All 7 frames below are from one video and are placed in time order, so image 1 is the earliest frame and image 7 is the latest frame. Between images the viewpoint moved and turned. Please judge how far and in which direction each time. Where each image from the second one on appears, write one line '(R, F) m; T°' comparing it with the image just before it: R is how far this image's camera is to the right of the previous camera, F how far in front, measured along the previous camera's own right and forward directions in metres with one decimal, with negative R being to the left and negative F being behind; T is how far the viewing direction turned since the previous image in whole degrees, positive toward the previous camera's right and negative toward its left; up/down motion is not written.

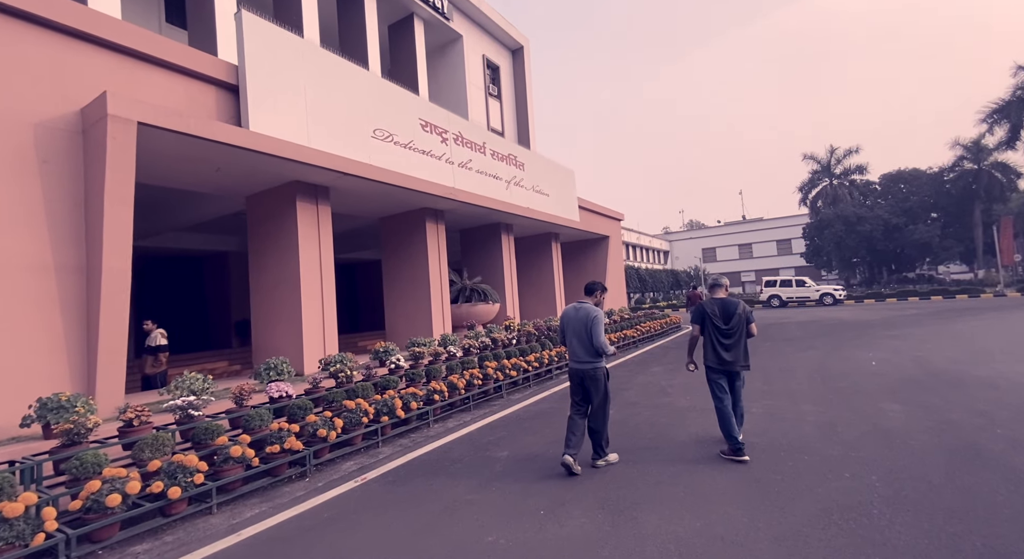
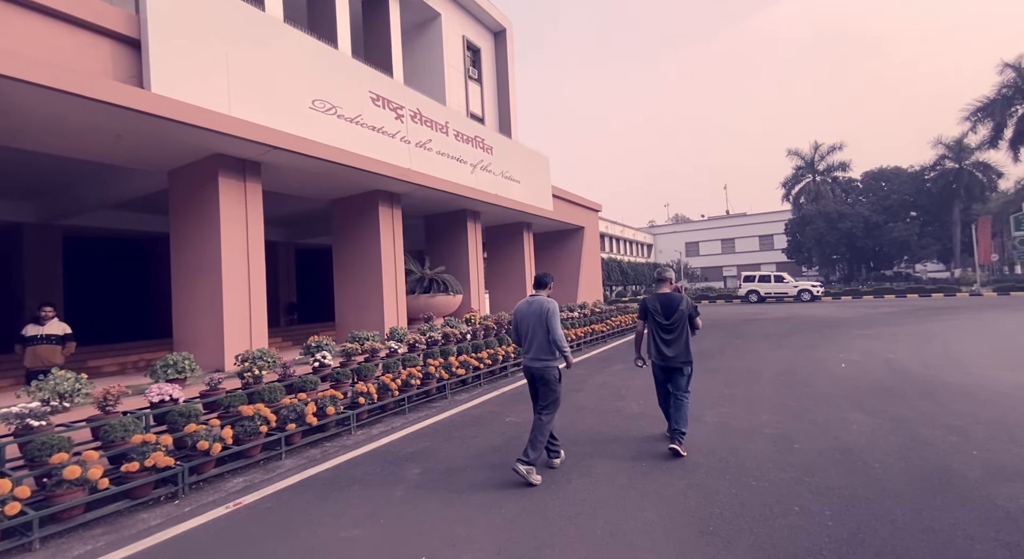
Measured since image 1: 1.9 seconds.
(+0.6, +0.7) m; +2°
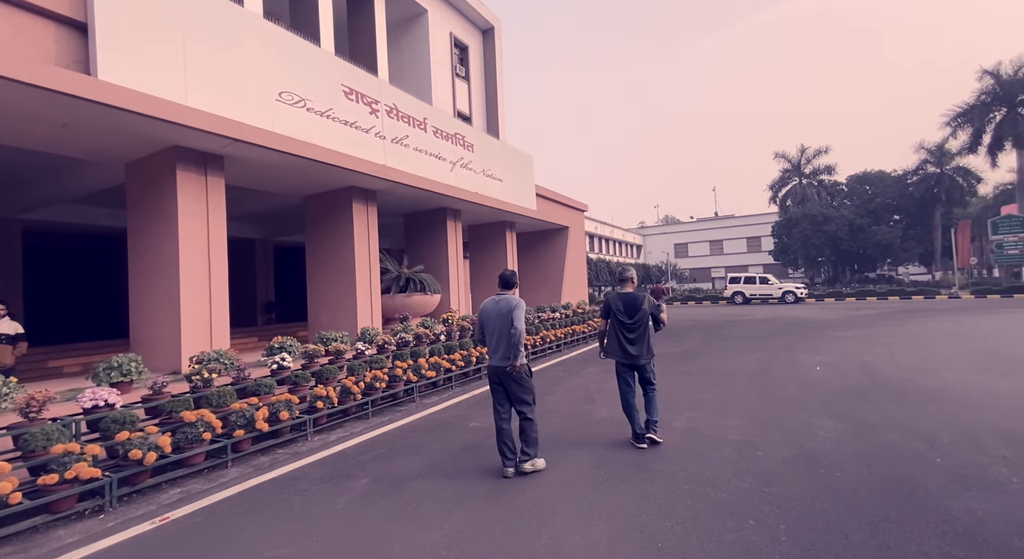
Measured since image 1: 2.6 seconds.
(+0.3, +0.2) m; +1°
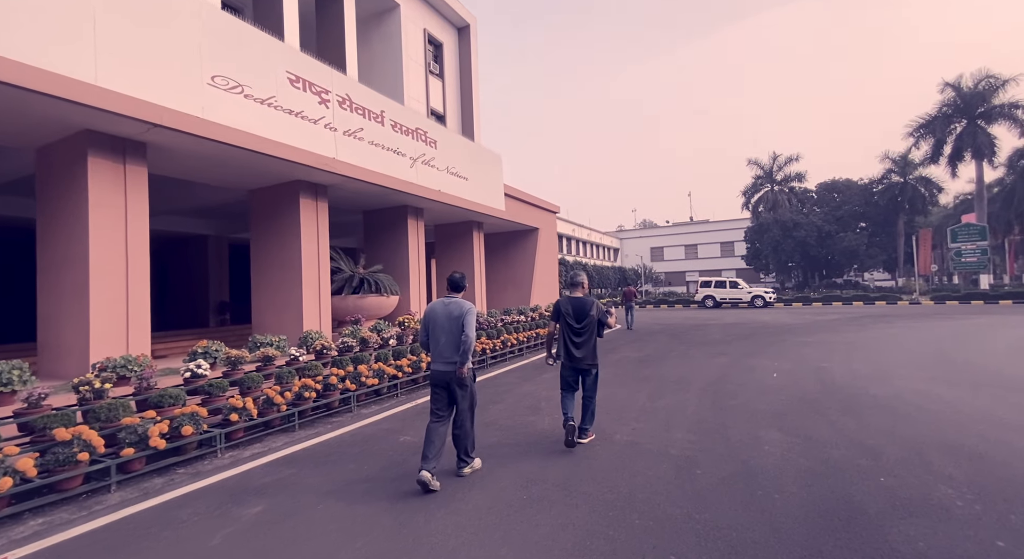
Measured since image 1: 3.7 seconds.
(+0.5, +0.4) m; +2°
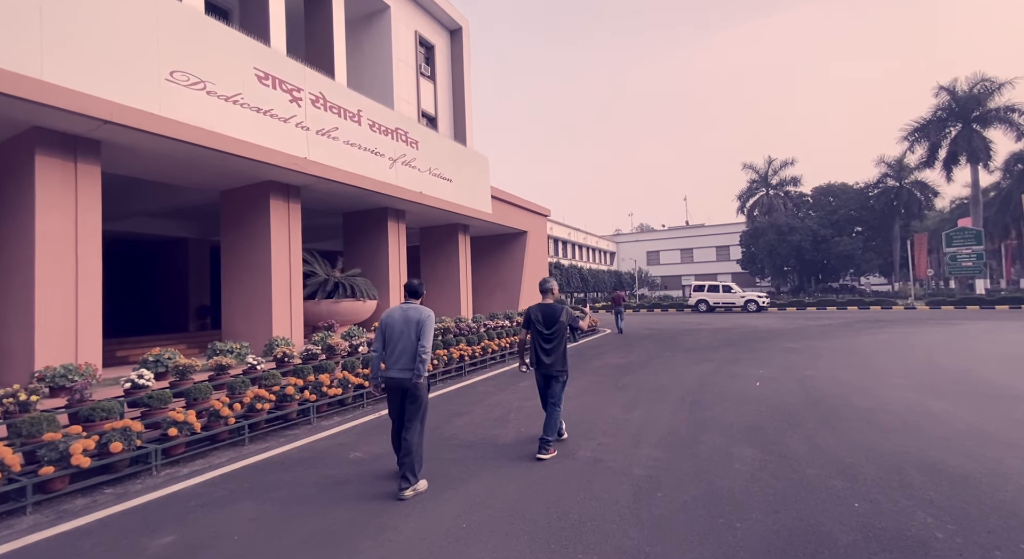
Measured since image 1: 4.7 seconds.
(+0.4, +0.3) m; 0°
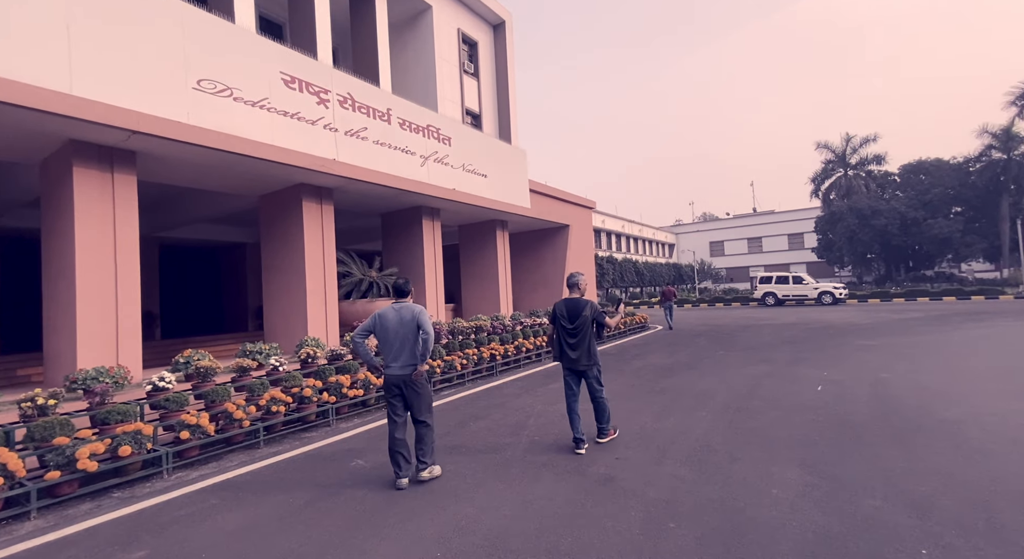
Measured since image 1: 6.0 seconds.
(+0.5, +0.5) m; -7°
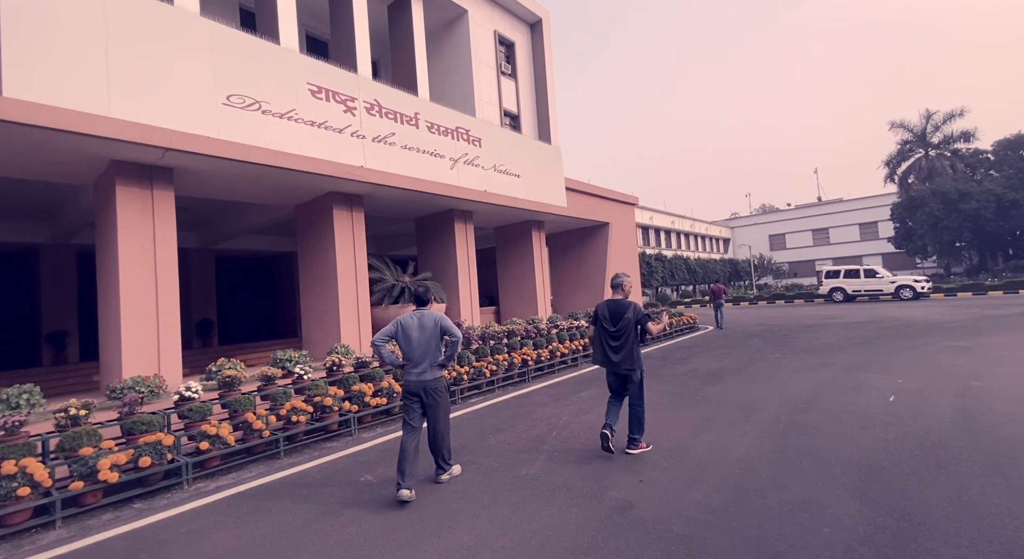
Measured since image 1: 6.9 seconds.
(+0.4, +0.4) m; -6°
